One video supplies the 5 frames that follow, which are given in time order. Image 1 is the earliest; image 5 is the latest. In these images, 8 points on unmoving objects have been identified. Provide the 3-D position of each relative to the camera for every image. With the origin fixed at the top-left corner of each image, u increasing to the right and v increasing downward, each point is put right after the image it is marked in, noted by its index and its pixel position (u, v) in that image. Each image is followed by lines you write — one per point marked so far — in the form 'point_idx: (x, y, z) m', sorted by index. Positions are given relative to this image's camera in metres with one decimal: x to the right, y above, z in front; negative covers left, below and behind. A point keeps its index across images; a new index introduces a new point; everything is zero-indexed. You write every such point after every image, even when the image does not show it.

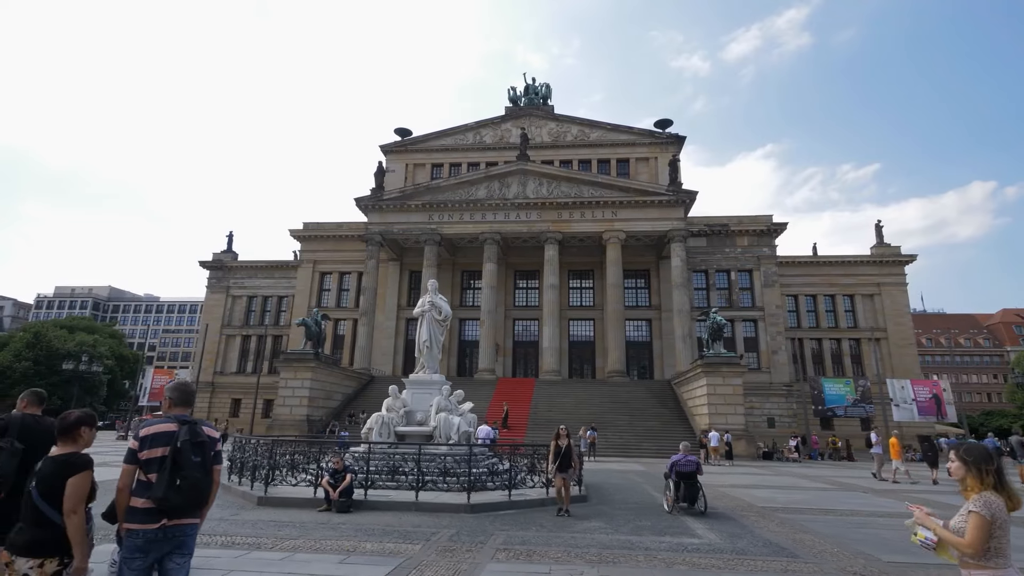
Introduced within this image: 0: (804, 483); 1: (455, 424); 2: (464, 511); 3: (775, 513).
0: (+8.9, -5.9, +16.8) m
1: (-1.3, -3.2, +12.9) m
2: (-0.8, -3.7, +9.2) m
3: (+4.9, -4.2, +10.2) m
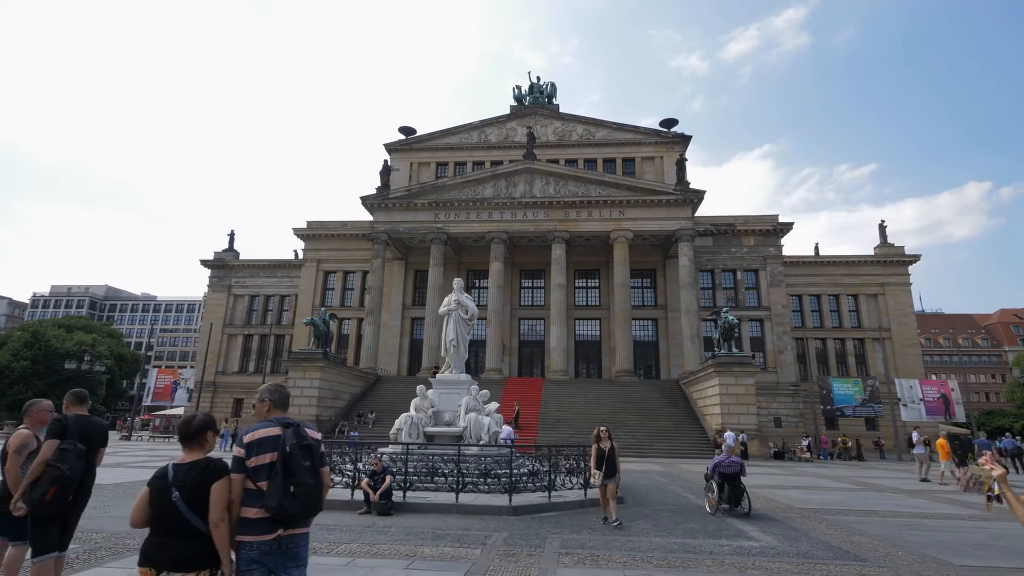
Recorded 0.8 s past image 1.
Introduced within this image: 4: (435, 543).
0: (+9.6, -5.9, +16.7) m
1: (-0.6, -3.1, +12.7) m
2: (-0.1, -3.7, +9.0) m
3: (+5.6, -4.2, +10.1) m
4: (-1.0, -3.3, +7.2) m
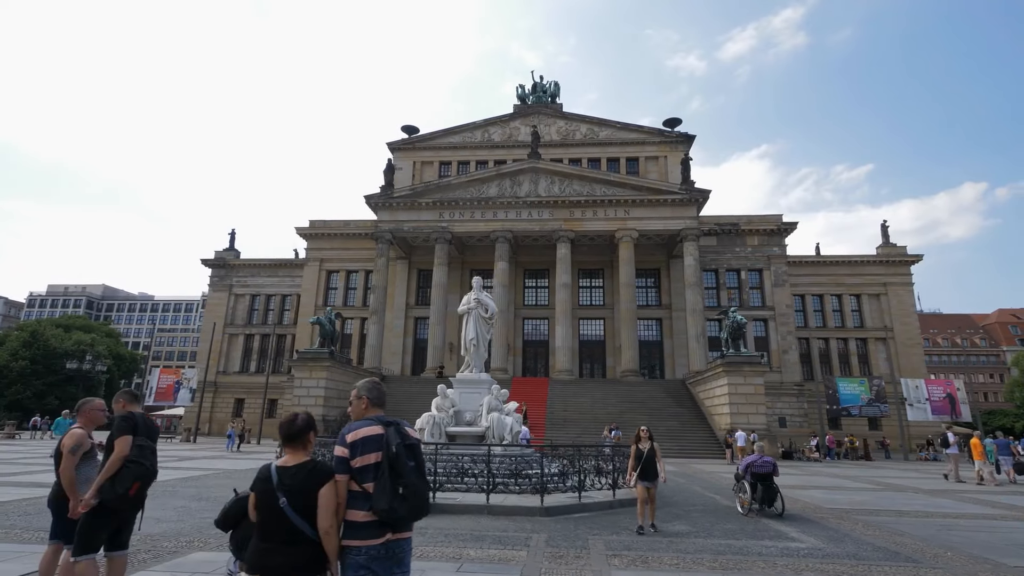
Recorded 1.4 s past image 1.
0: (+10.1, -5.9, +16.7) m
1: (-0.1, -3.1, +12.6) m
2: (+0.4, -3.7, +8.9) m
3: (+6.2, -4.1, +10.0) m
4: (-0.4, -3.3, +7.1) m
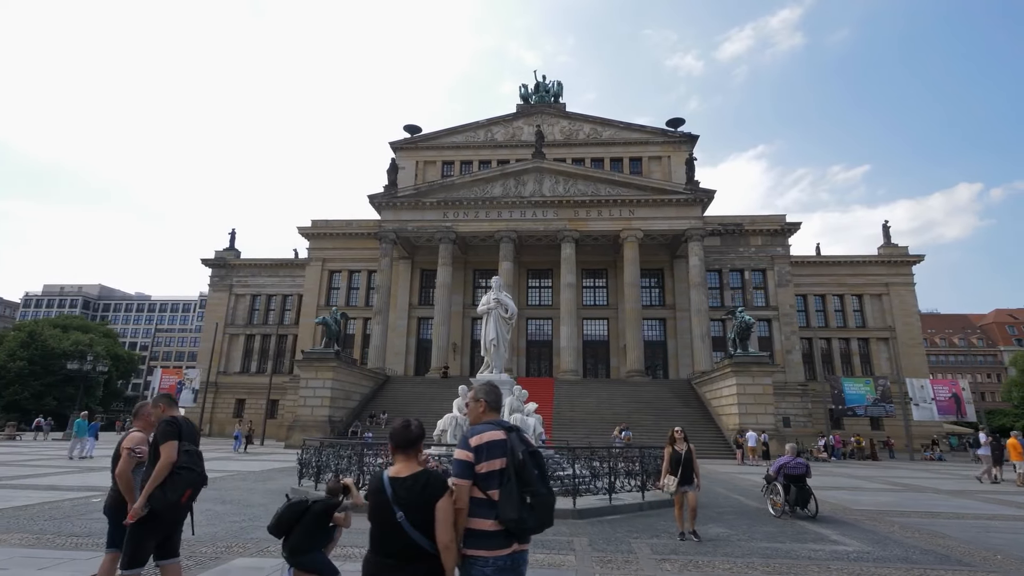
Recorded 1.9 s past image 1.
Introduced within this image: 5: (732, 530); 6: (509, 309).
0: (+10.6, -5.9, +16.6) m
1: (+0.4, -3.1, +12.5) m
2: (+1.0, -3.7, +8.8) m
3: (+6.7, -4.1, +9.9) m
4: (+0.1, -3.3, +6.9) m
5: (+3.3, -3.7, +8.5) m
6: (-0.1, -0.5, +14.1) m
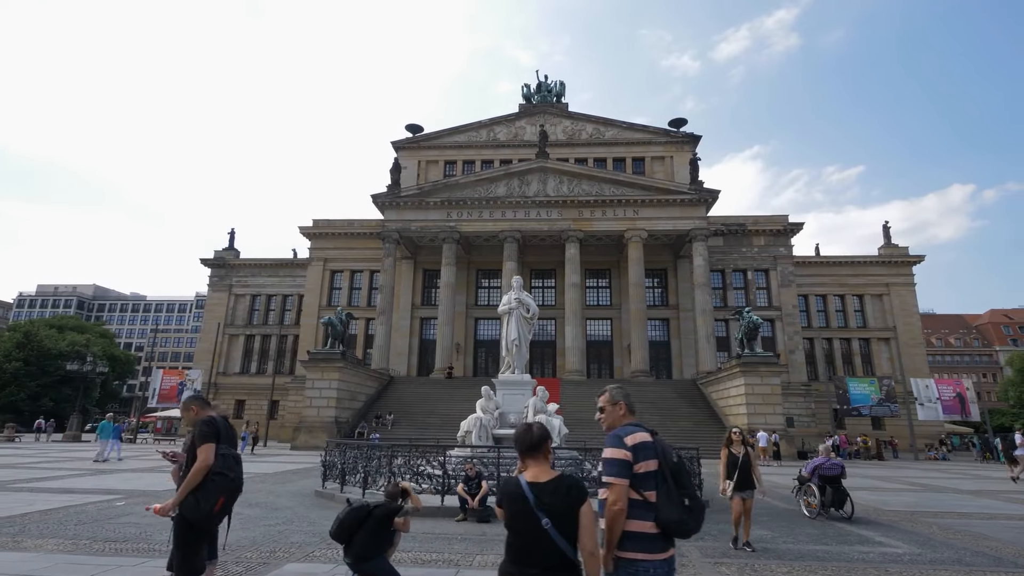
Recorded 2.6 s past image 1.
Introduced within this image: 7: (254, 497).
0: (+11.1, -5.9, +16.6) m
1: (+1.0, -3.1, +12.4) m
2: (+1.6, -3.6, +8.7) m
3: (+7.3, -4.1, +9.9) m
4: (+0.7, -3.3, +6.8) m
5: (+3.9, -3.7, +8.5) m
6: (+0.5, -0.5, +14.0) m
7: (-5.3, -4.3, +11.3) m
